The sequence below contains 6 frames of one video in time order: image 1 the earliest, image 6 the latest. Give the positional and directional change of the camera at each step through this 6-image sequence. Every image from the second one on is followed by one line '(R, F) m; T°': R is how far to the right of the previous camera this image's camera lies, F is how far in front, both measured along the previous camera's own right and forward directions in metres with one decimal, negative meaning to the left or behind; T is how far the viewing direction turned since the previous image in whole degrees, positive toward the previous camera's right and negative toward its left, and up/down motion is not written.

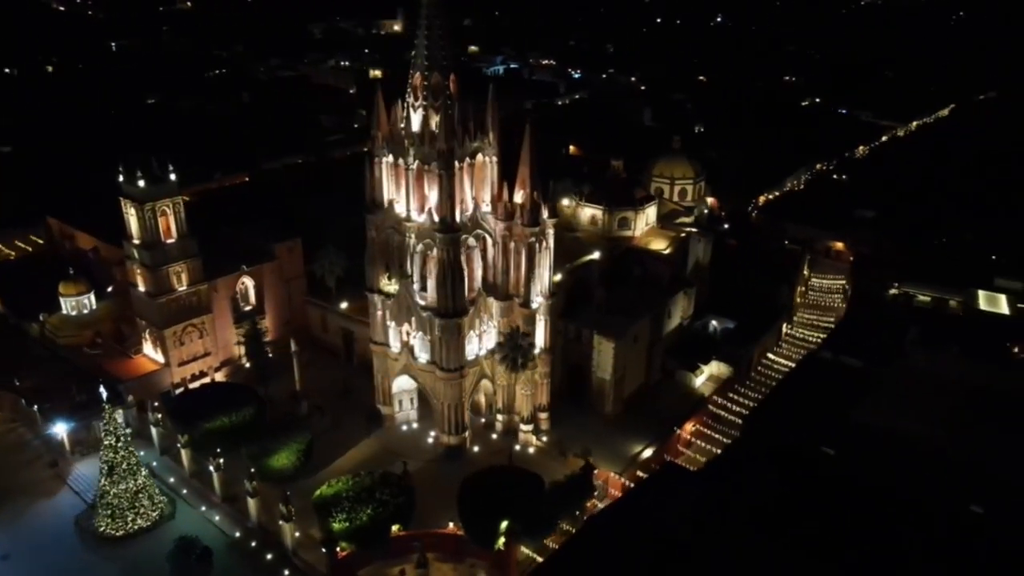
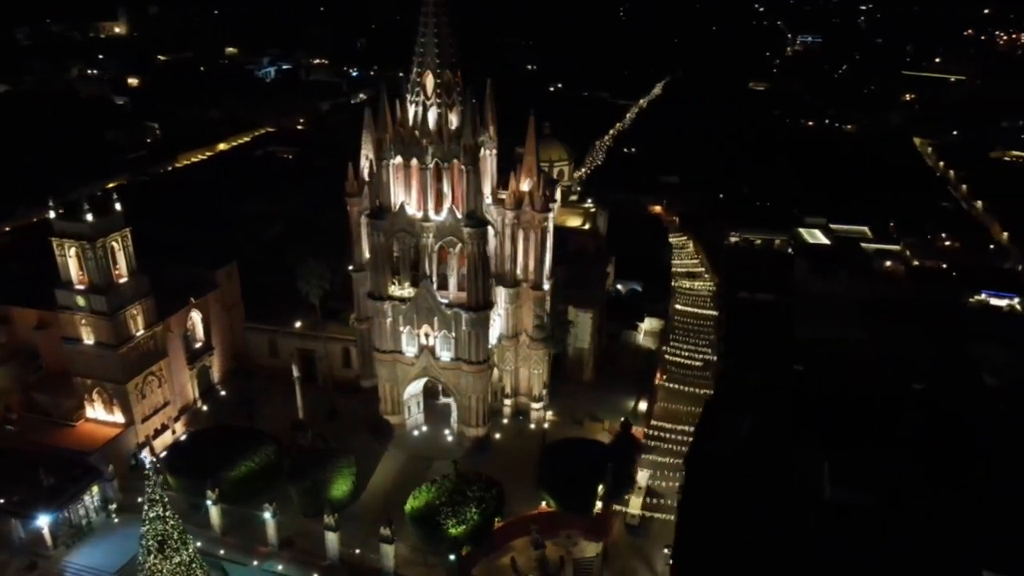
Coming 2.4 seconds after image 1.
(-12.0, +1.0) m; +21°
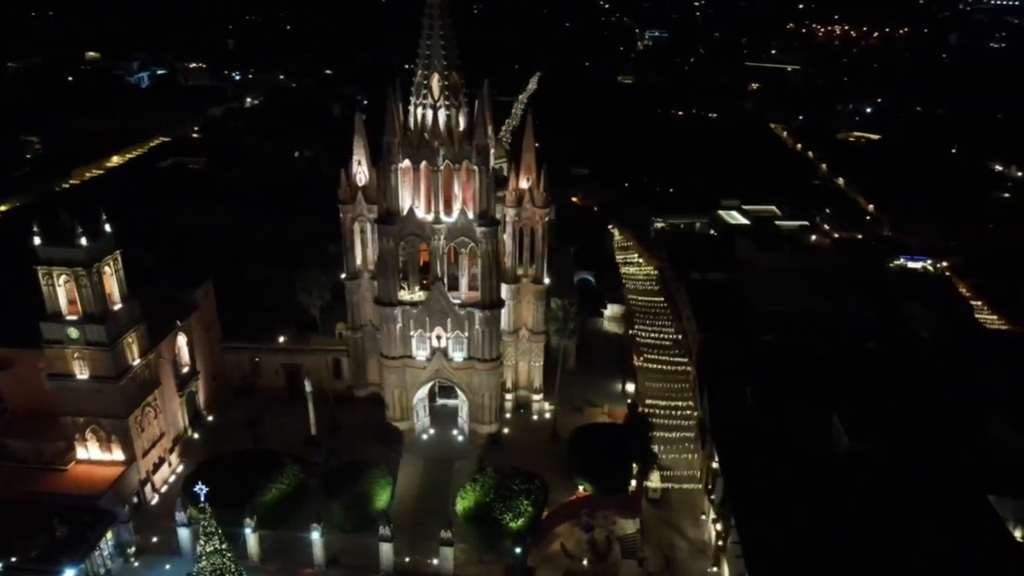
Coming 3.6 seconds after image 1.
(-6.1, -0.1) m; +10°
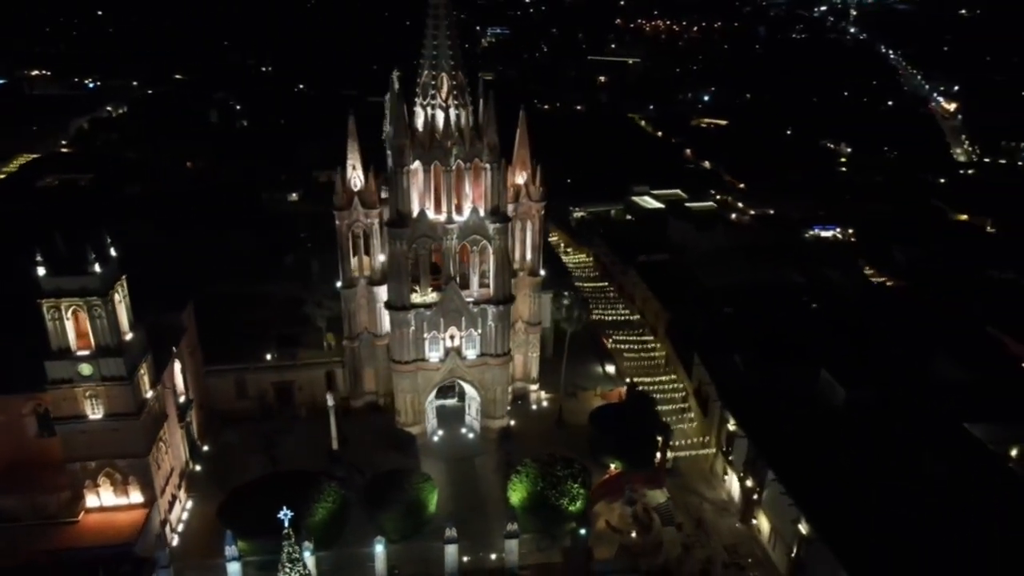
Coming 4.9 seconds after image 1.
(-6.8, +0.1) m; +12°
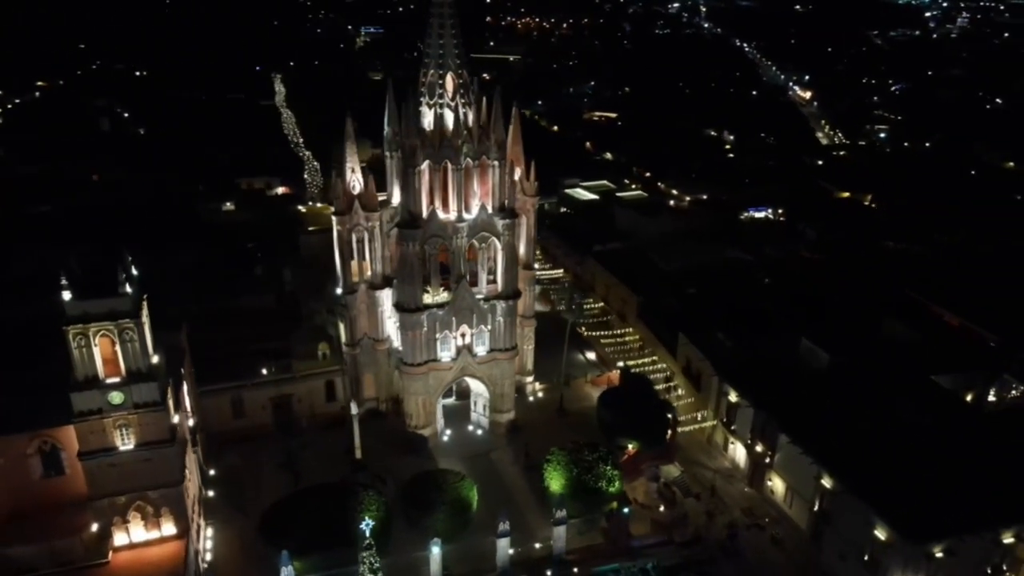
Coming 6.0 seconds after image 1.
(-5.4, 0.0) m; +9°
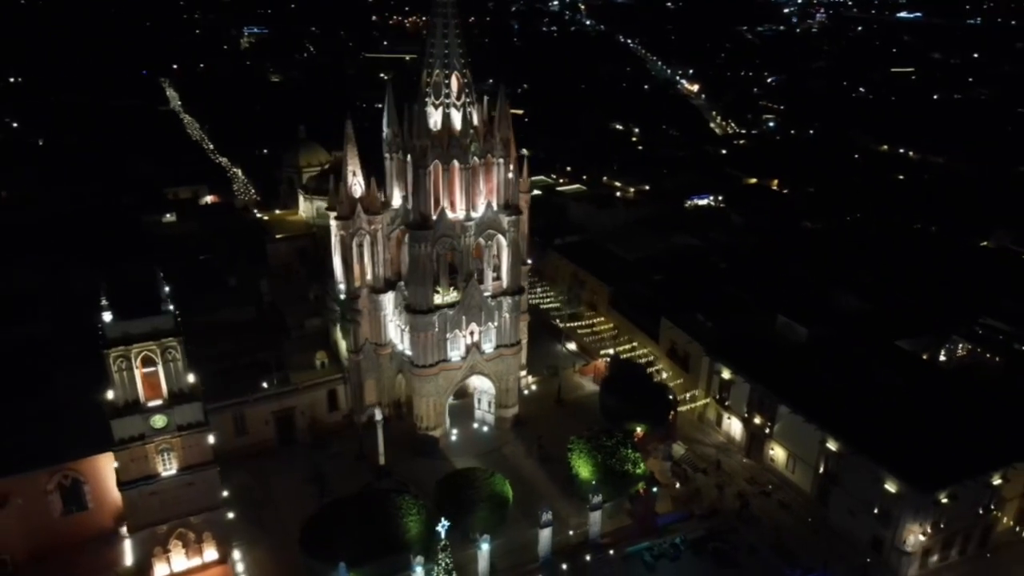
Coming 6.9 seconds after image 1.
(-4.7, -0.1) m; +8°
